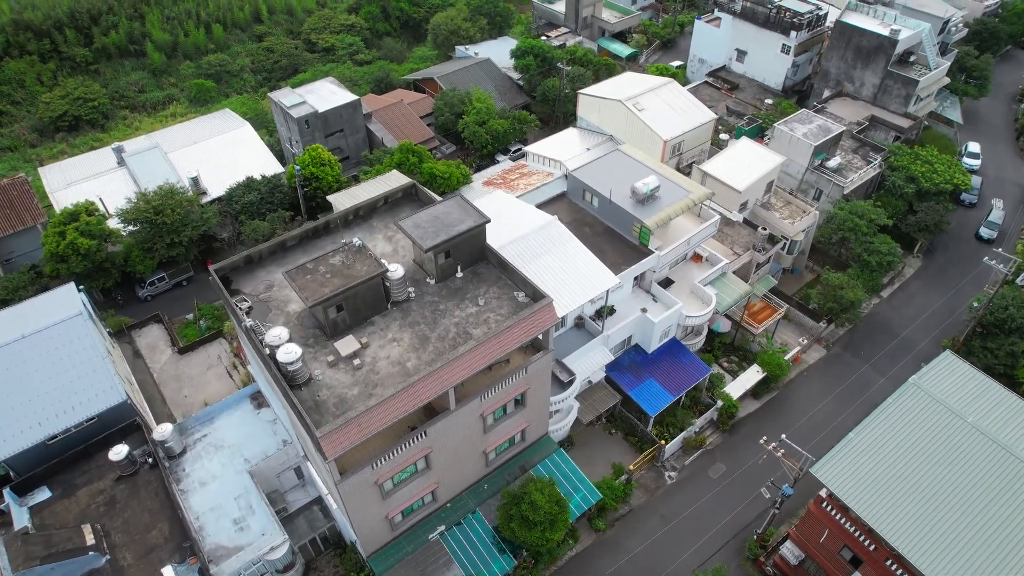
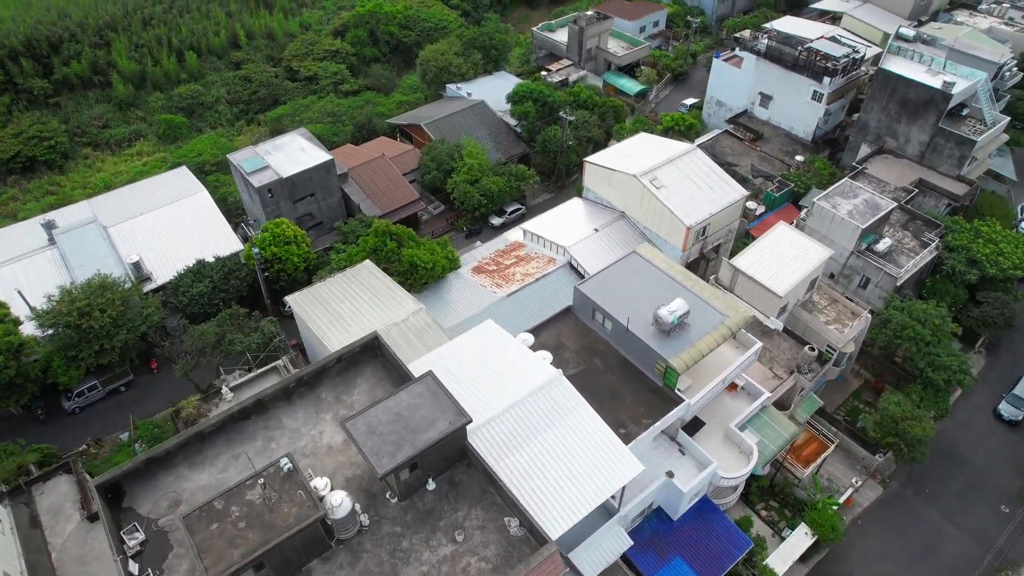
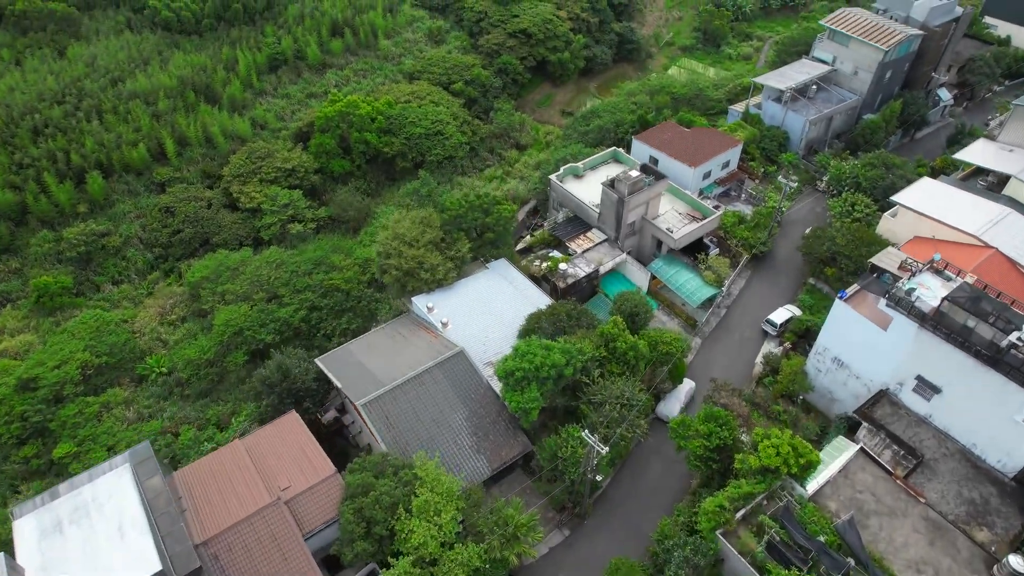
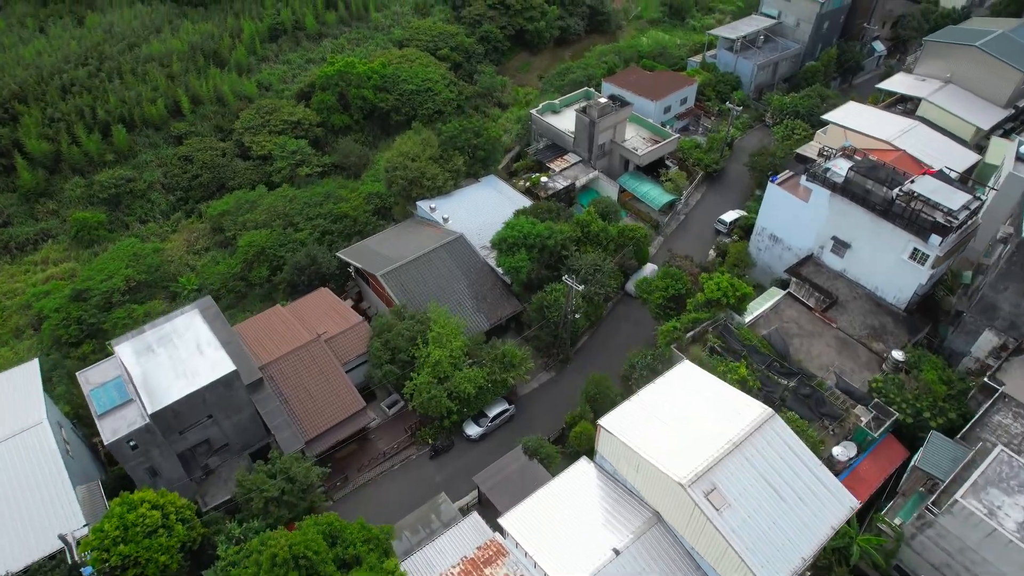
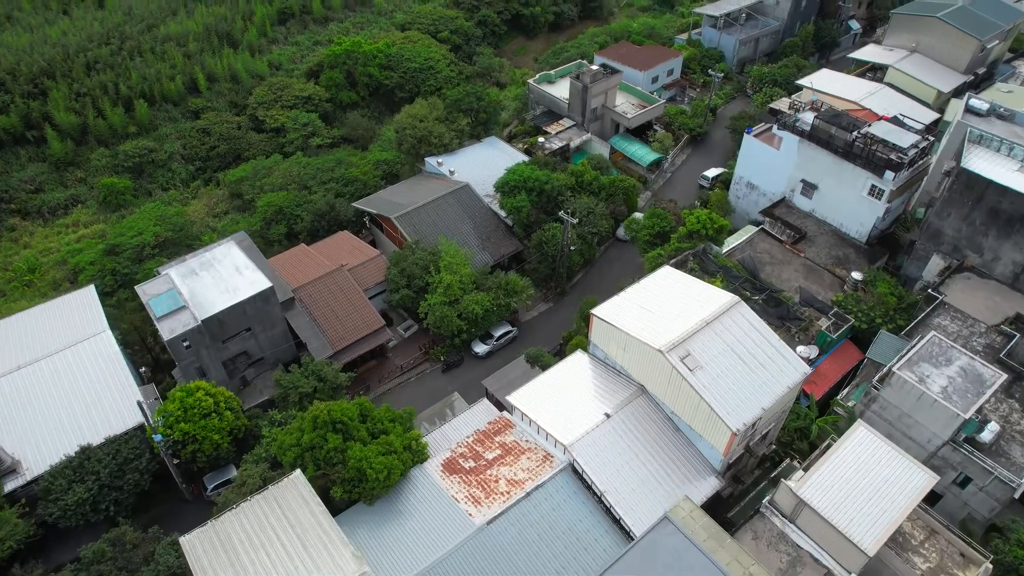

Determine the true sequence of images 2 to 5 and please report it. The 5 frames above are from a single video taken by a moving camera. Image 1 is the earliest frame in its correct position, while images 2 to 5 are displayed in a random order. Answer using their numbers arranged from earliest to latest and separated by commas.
2, 5, 4, 3
